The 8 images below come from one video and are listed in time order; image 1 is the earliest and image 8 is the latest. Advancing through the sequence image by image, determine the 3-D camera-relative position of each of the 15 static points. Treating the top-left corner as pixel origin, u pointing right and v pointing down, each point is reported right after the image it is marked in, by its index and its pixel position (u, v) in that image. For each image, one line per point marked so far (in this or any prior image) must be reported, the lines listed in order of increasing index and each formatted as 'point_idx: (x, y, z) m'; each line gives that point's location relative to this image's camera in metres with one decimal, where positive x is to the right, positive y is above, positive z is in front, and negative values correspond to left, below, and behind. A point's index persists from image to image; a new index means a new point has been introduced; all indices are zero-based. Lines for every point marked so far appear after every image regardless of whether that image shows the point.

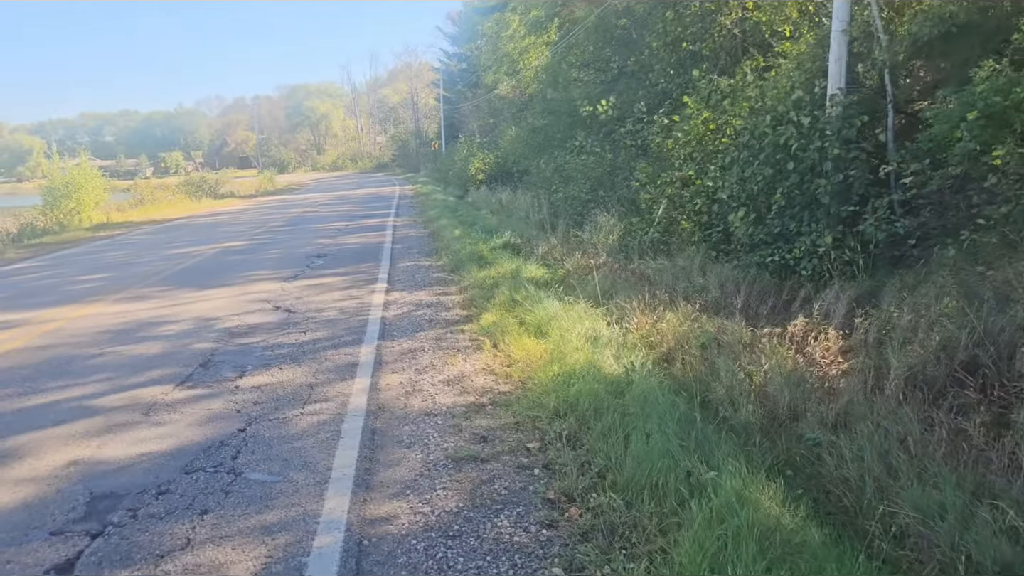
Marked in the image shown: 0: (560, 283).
0: (+0.5, 0.0, +8.7) m
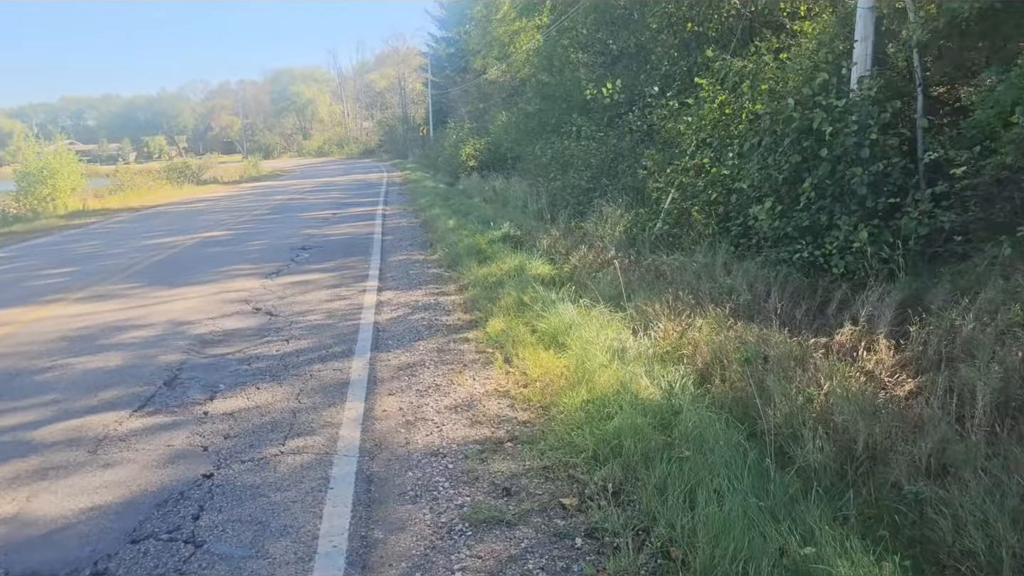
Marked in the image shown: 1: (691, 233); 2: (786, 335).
0: (+0.5, 0.0, +7.9) m
1: (+2.1, +0.7, +10.2) m
2: (+1.8, -0.3, +5.7) m
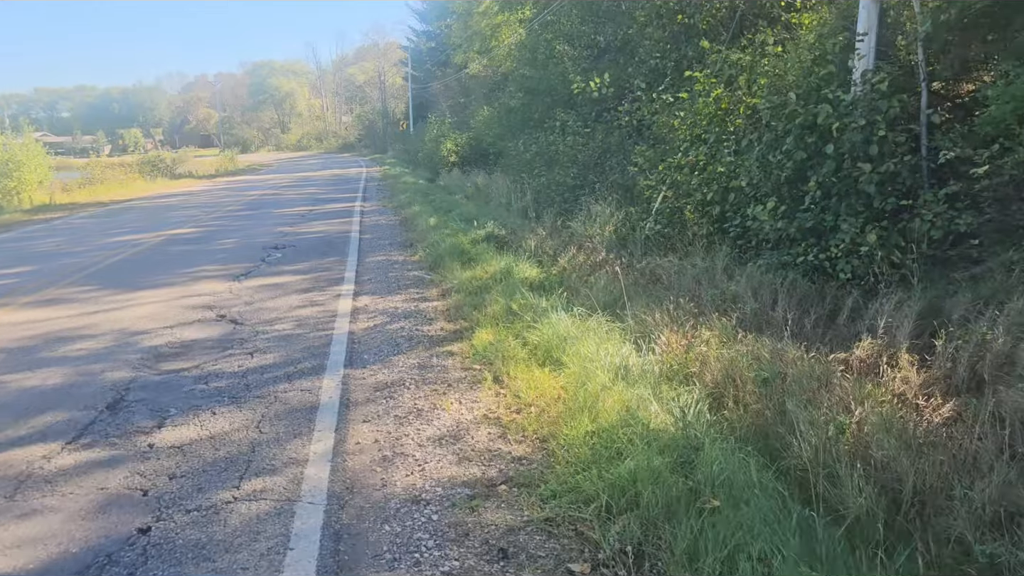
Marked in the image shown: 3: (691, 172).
0: (+0.4, 0.0, +7.4) m
1: (+1.9, +0.6, +9.7) m
2: (+1.7, -0.4, +5.2) m
3: (+2.0, +1.3, +9.7) m
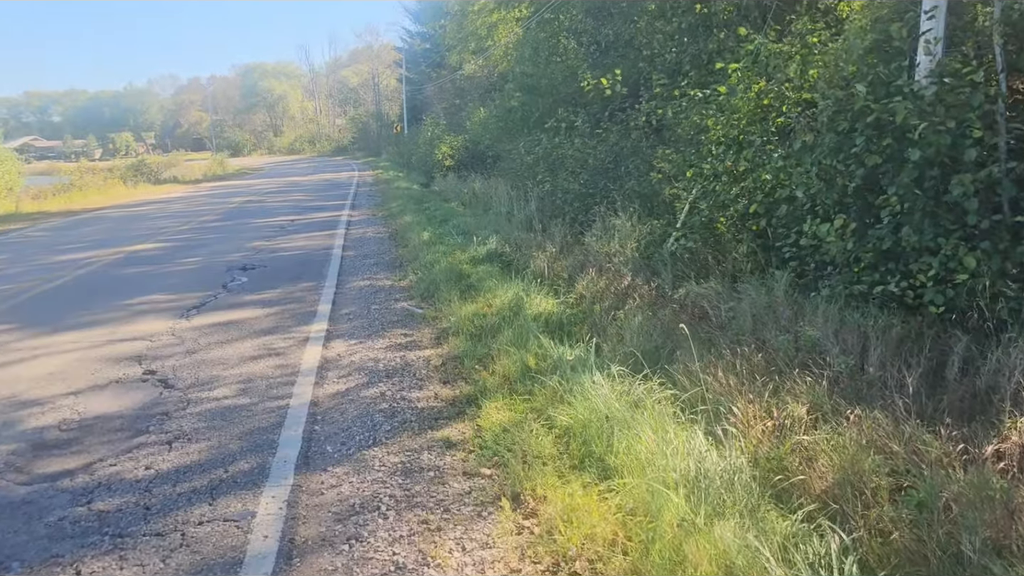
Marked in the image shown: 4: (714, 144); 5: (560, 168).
0: (+0.5, -0.3, +5.9) m
1: (+2.0, +0.3, +8.2) m
2: (+1.8, -0.6, +3.7) m
3: (+2.0, +1.0, +8.2) m
4: (+2.0, +1.4, +8.7) m
5: (+0.7, +1.9, +13.8) m
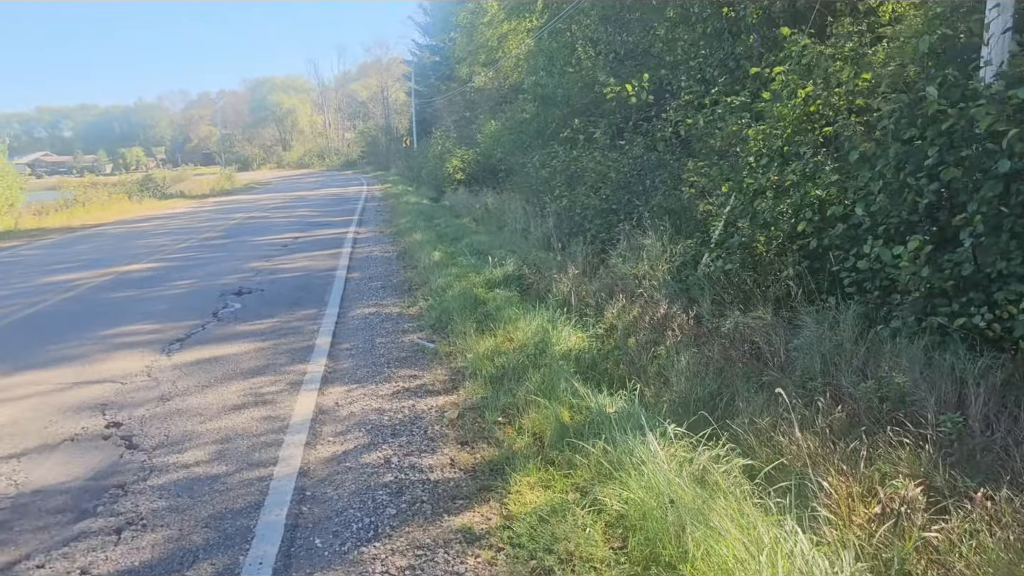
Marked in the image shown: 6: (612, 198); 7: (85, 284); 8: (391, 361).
0: (+0.6, -0.5, +5.1) m
1: (+2.2, +0.1, +7.4) m
2: (+1.9, -0.8, +2.9) m
3: (+2.2, +0.8, +7.4) m
4: (+2.2, +1.2, +7.9) m
5: (+1.0, +1.6, +13.0) m
6: (+1.3, +1.1, +11.2) m
7: (-4.7, 0.0, +9.6) m
8: (-0.7, -0.5, +5.5) m
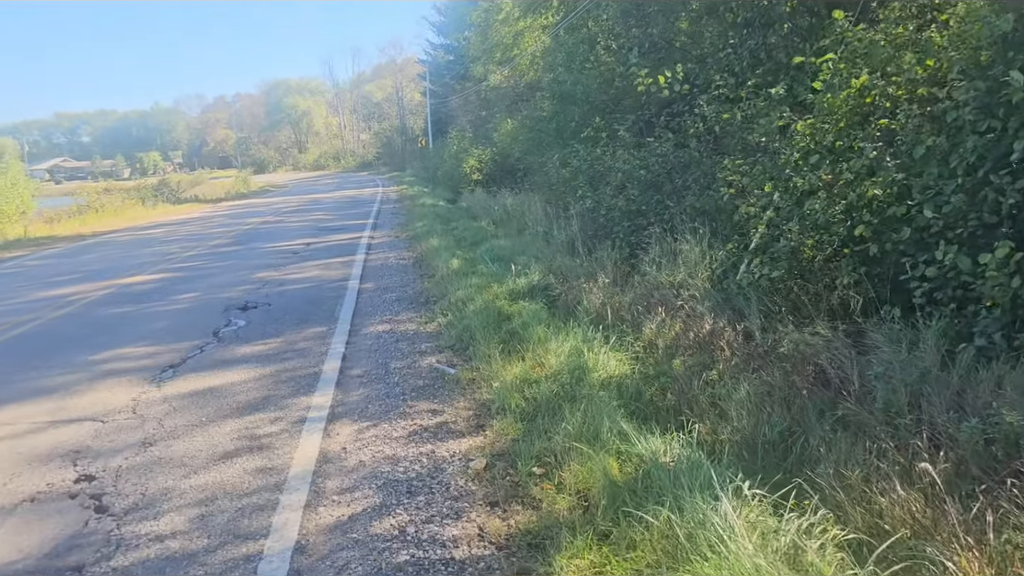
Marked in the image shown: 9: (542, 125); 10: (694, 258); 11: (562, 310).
0: (+0.8, -0.6, +4.5) m
1: (+2.4, 0.0, +6.7) m
2: (+2.0, -0.9, +2.2) m
3: (+2.4, +0.7, +6.7) m
4: (+2.4, +1.1, +7.2) m
5: (+1.3, +1.5, +12.3) m
6: (+1.5, +1.1, +10.5) m
7: (-4.4, -0.1, +9.1) m
8: (-0.6, -0.6, +4.8) m
9: (+0.6, +3.4, +18.2) m
10: (+1.6, +0.3, +8.0) m
11: (+0.4, -0.2, +7.2) m
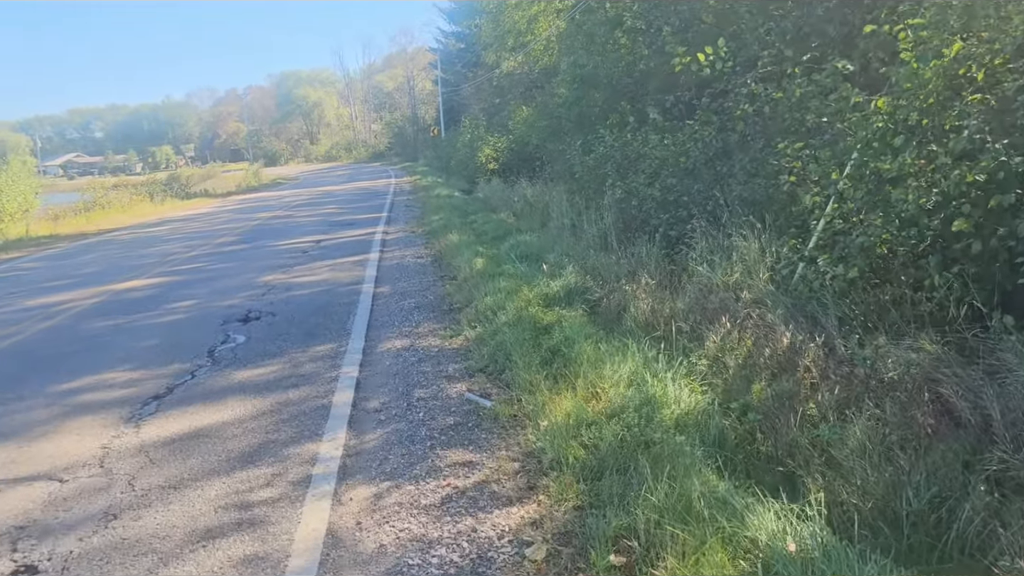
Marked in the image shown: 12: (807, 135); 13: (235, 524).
0: (+1.0, -0.6, +3.6) m
1: (+2.6, 0.0, +5.8) m
2: (+2.2, -0.9, +1.3) m
3: (+2.6, +0.7, +5.8) m
4: (+2.6, +1.1, +6.3) m
5: (+1.6, +1.5, +11.4) m
6: (+1.8, +1.1, +9.6) m
7: (-4.2, -0.2, +8.3) m
8: (-0.3, -0.6, +4.0) m
9: (+1.0, +3.5, +17.3) m
10: (+1.9, +0.3, +7.0) m
11: (+0.7, -0.2, +6.3) m
12: (+2.6, +1.4, +7.8) m
13: (-1.0, -0.8, +3.1) m
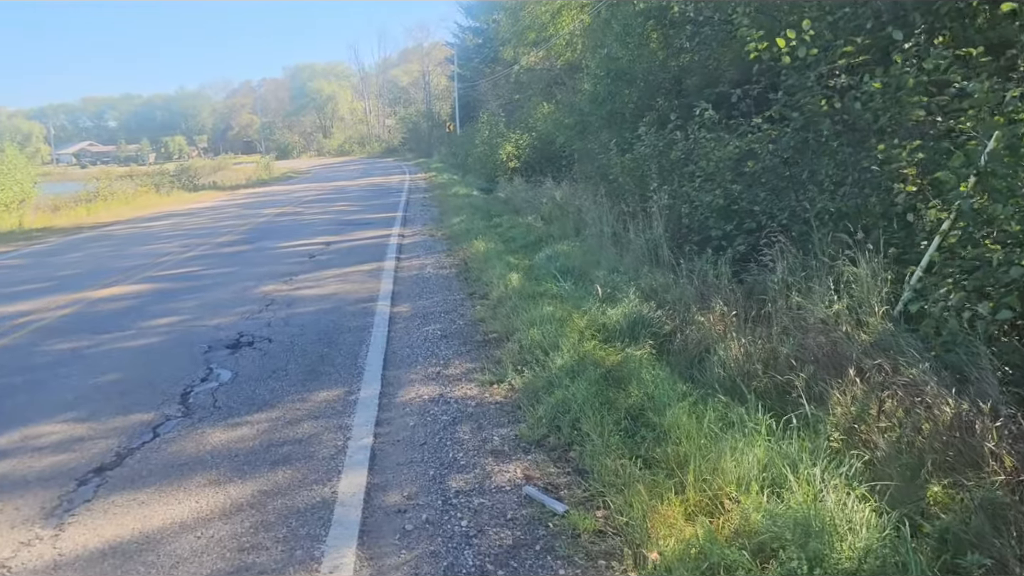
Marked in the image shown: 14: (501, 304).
0: (+1.3, -0.8, +2.3) m
1: (+2.9, -0.2, +4.5) m
2: (+2.5, -1.2, 0.0) m
3: (+2.9, +0.4, +4.5) m
4: (+2.9, +0.9, +4.9) m
5: (+2.0, +1.3, +10.1) m
6: (+2.2, +0.9, +8.3) m
7: (-3.8, -0.3, +7.0) m
8: (-0.1, -0.8, +2.7) m
9: (+1.5, +3.3, +16.0) m
10: (+2.2, 0.0, +5.7) m
11: (+1.0, -0.4, +5.1) m
12: (+3.0, +1.1, +6.5) m
13: (-0.7, -1.0, +1.8) m
14: (-0.1, -0.1, +6.5) m
